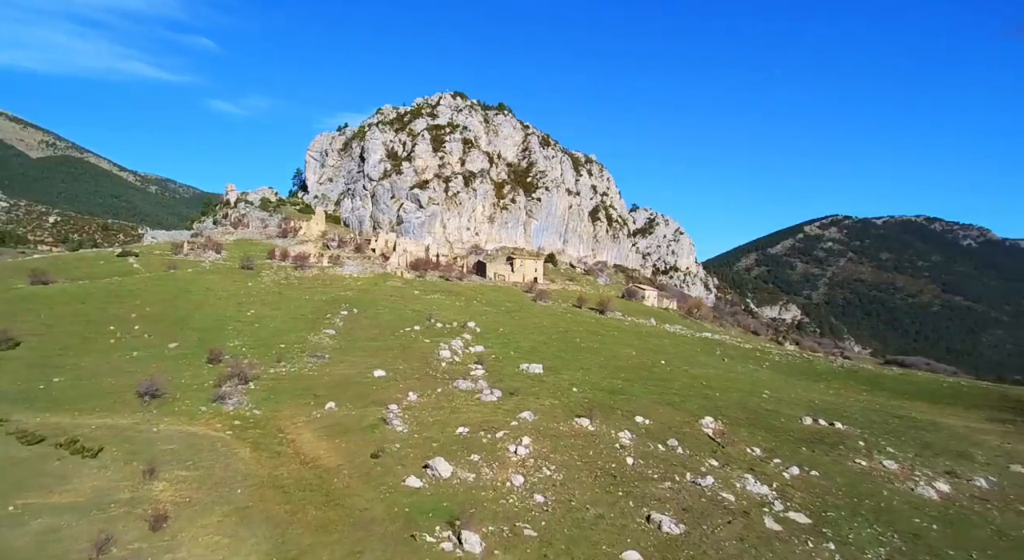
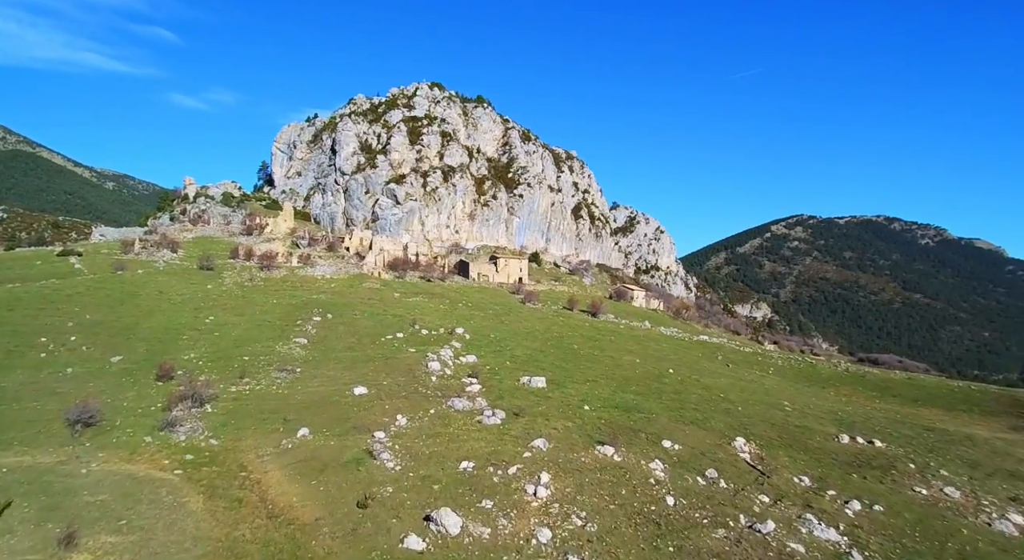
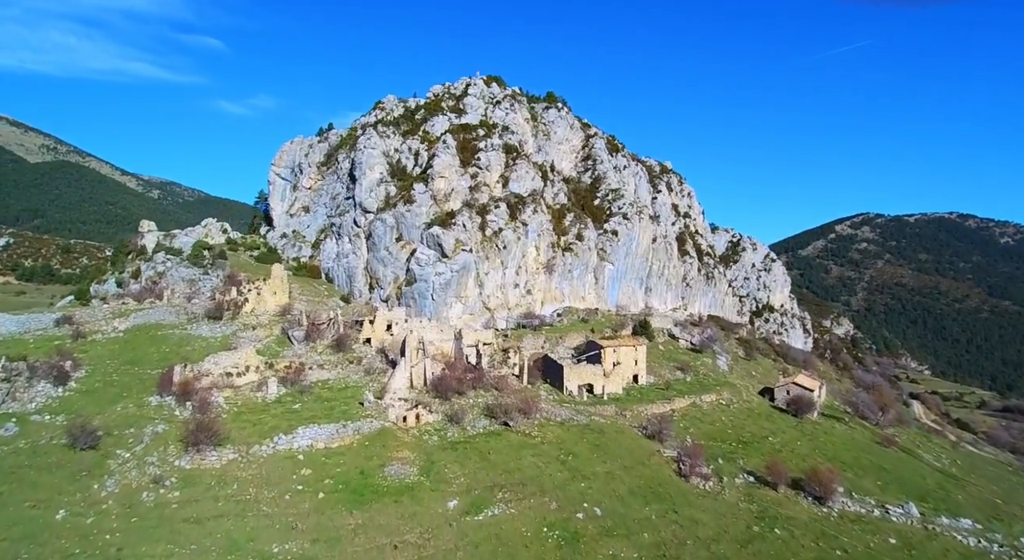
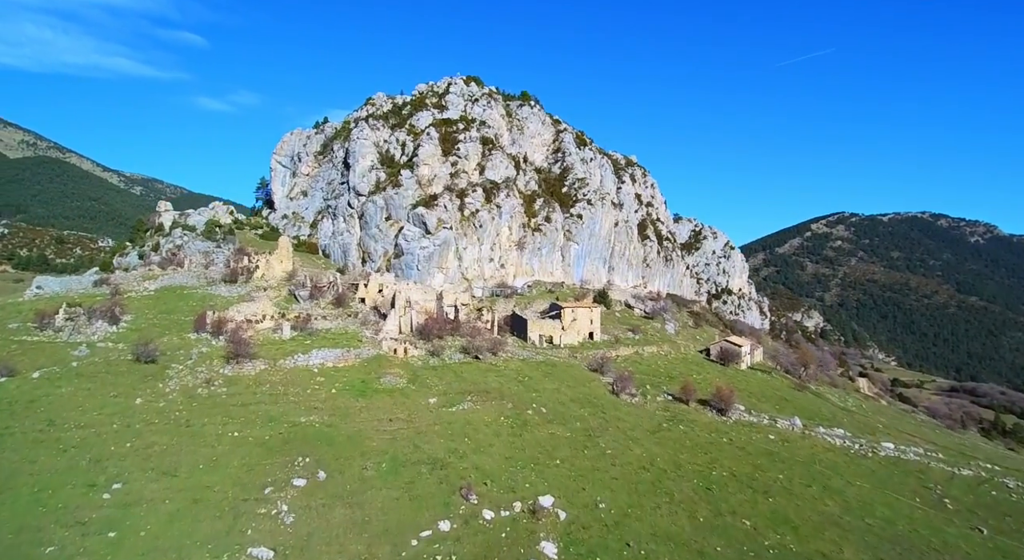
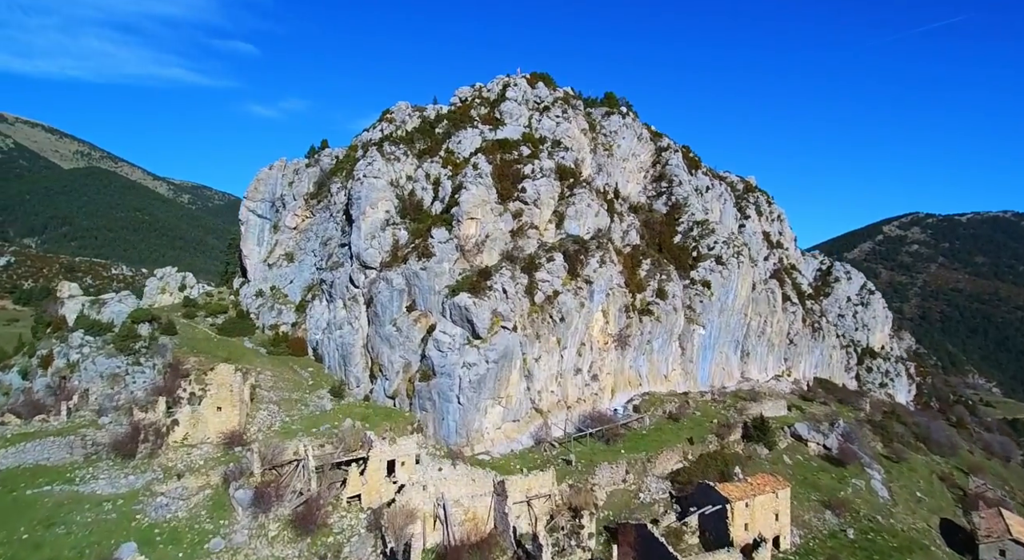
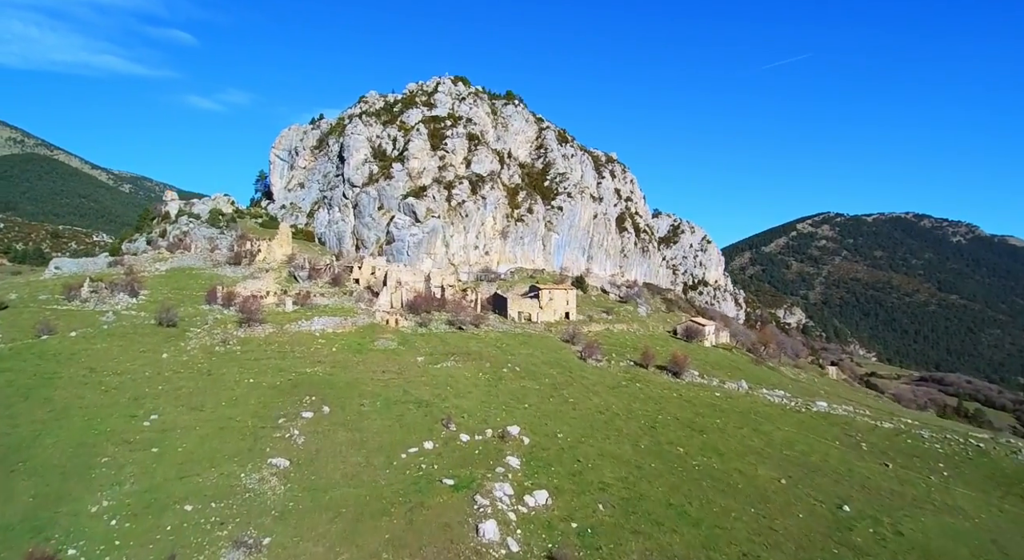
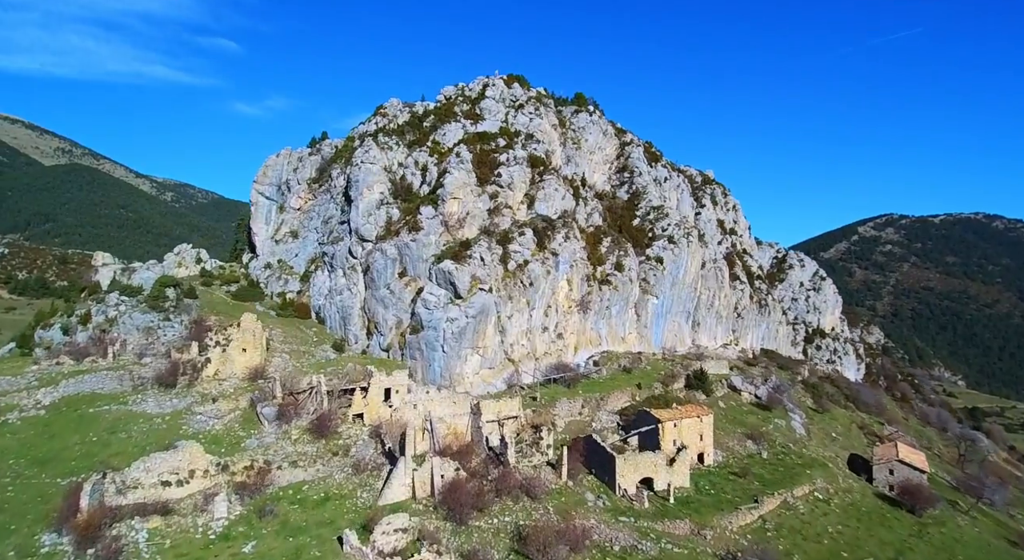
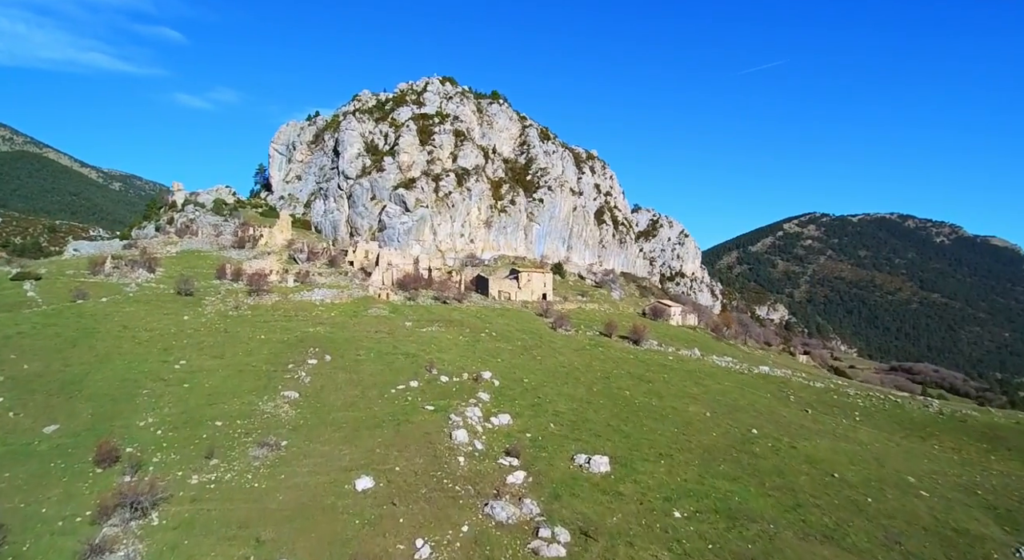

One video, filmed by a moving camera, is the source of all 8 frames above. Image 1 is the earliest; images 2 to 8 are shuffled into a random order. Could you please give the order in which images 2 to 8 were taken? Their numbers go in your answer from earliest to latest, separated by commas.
2, 8, 6, 4, 3, 7, 5
